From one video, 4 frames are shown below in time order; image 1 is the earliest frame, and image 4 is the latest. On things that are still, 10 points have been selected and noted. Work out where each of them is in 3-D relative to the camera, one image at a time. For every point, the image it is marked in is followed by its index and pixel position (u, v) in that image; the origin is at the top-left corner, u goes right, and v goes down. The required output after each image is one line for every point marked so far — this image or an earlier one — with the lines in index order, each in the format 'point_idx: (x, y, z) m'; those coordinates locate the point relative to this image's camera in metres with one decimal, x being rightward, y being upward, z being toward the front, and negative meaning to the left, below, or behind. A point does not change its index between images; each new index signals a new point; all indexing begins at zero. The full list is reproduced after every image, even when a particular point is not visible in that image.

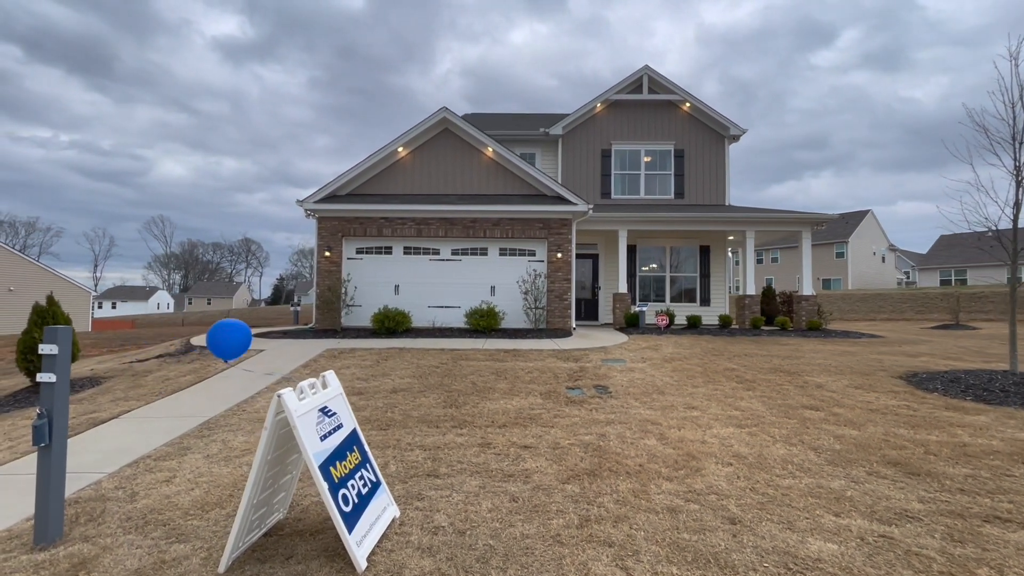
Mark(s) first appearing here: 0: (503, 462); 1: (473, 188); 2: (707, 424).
0: (-0.1, -1.7, +4.7) m
1: (-1.1, +2.8, +13.2) m
2: (+2.3, -1.6, +5.7) m
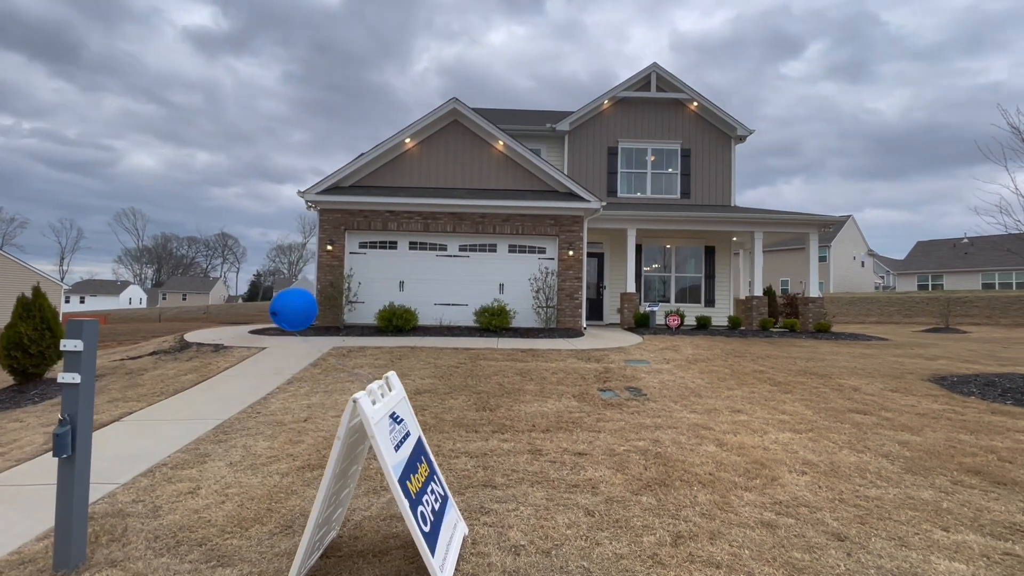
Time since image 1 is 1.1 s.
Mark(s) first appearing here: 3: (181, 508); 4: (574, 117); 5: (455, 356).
0: (+0.5, -1.7, +4.4) m
1: (-0.8, +2.8, +12.8) m
2: (+2.8, -1.6, +5.4) m
3: (-2.7, -1.8, +3.9) m
4: (+2.0, +5.5, +15.3) m
5: (-1.0, -1.3, +8.8) m
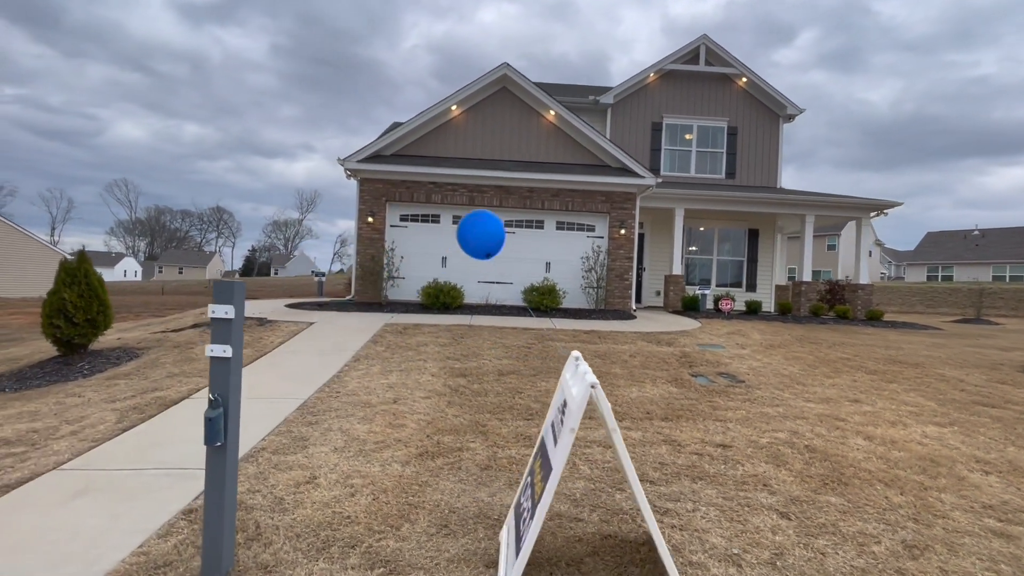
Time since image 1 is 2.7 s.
0: (+1.7, -1.5, +4.0) m
1: (+0.4, +3.4, +12.2) m
2: (+4.1, -1.4, +5.0) m
3: (-1.5, -1.5, +3.4) m
4: (+3.3, +6.1, +14.6) m
5: (+0.1, -0.8, +8.3) m
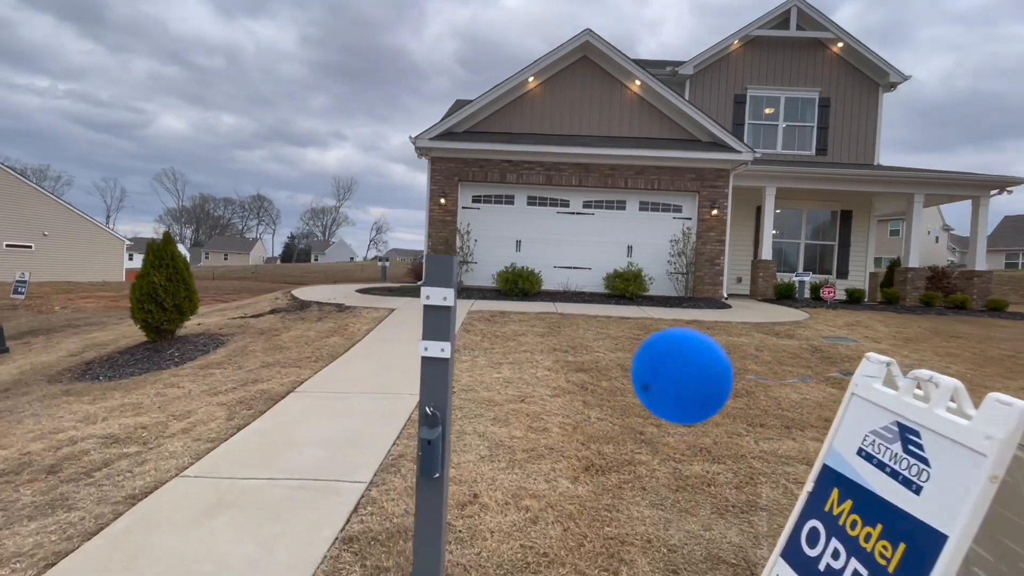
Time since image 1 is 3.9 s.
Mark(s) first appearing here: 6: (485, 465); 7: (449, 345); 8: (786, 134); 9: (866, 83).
0: (+3.0, -1.3, +3.1) m
1: (+2.3, +3.7, +11.3) m
2: (+5.4, -1.3, +4.0) m
3: (-0.2, -1.4, +2.8) m
4: (+5.3, +6.5, +13.5) m
5: (+1.7, -0.6, +7.5) m
6: (-0.2, -1.3, +3.5) m
7: (-0.2, -0.2, +1.9) m
8: (+7.9, +4.5, +13.9) m
9: (+10.1, +5.9, +13.7) m
